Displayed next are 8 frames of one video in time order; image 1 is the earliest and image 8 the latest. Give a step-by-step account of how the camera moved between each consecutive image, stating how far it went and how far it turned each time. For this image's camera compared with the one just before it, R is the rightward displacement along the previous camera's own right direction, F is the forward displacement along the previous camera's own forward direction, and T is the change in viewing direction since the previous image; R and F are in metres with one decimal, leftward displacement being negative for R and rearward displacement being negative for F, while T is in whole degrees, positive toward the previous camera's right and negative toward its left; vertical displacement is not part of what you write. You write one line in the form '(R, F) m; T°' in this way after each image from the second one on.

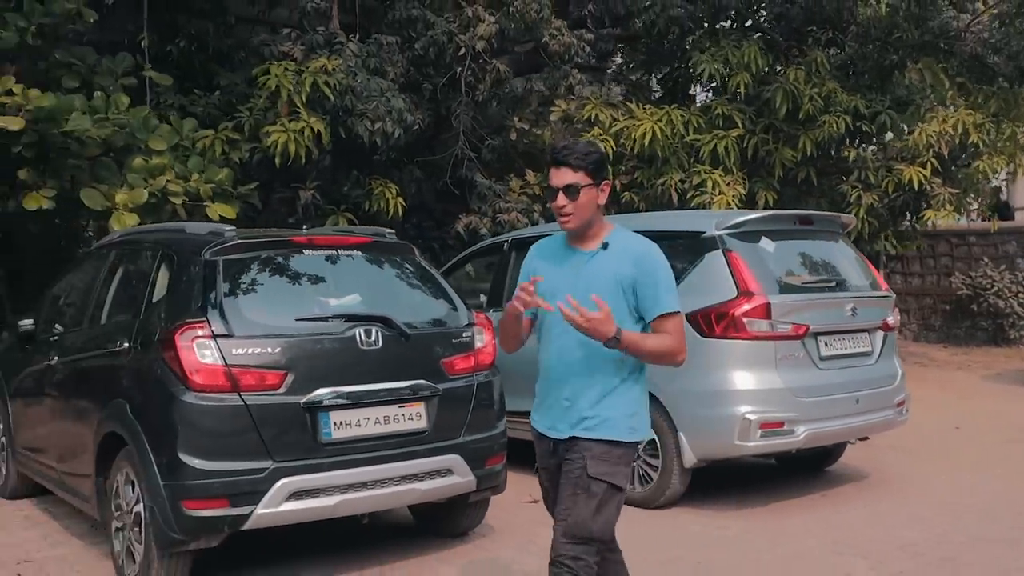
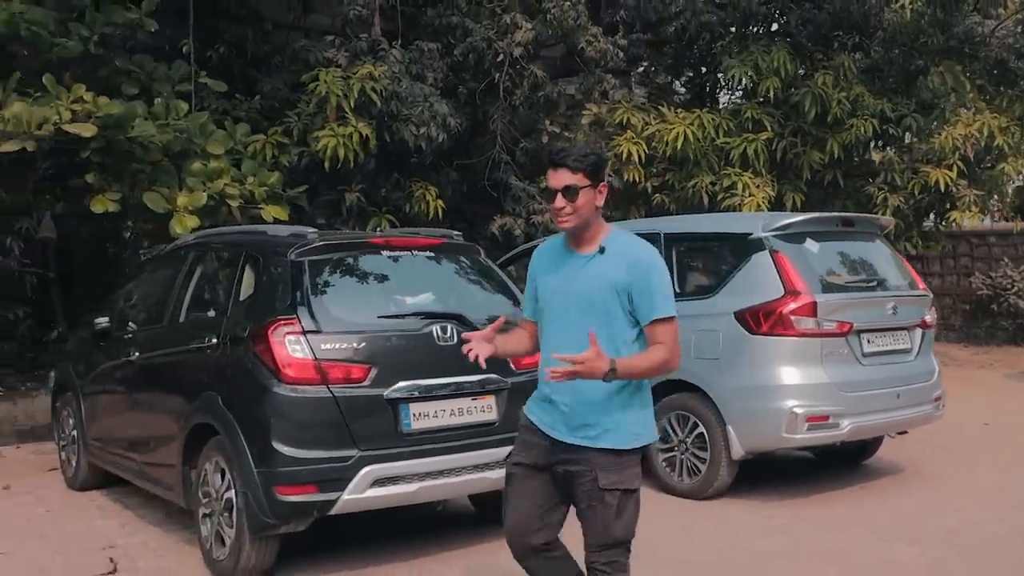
(-0.3, -0.3) m; -1°
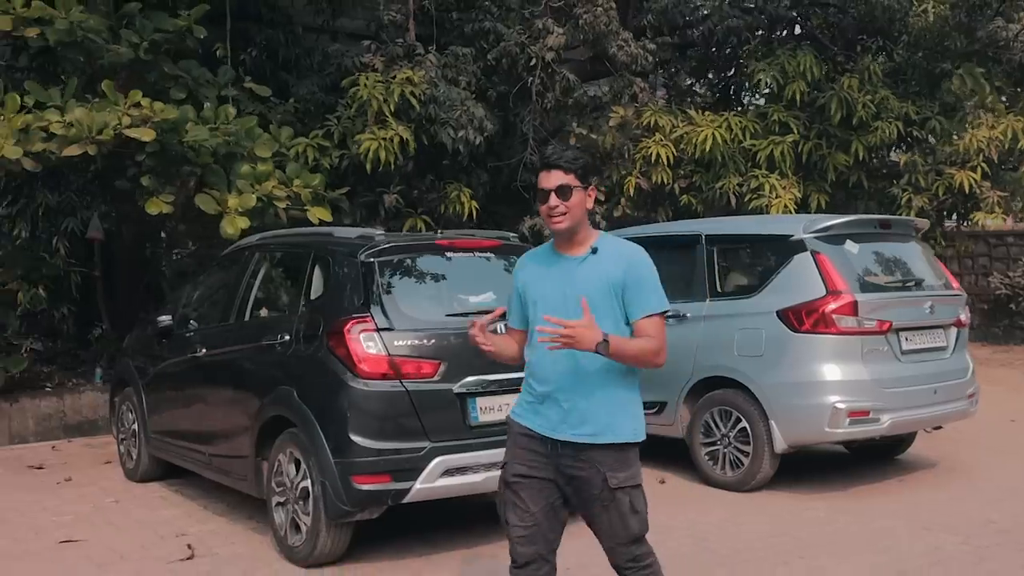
(-0.3, -0.2) m; 0°
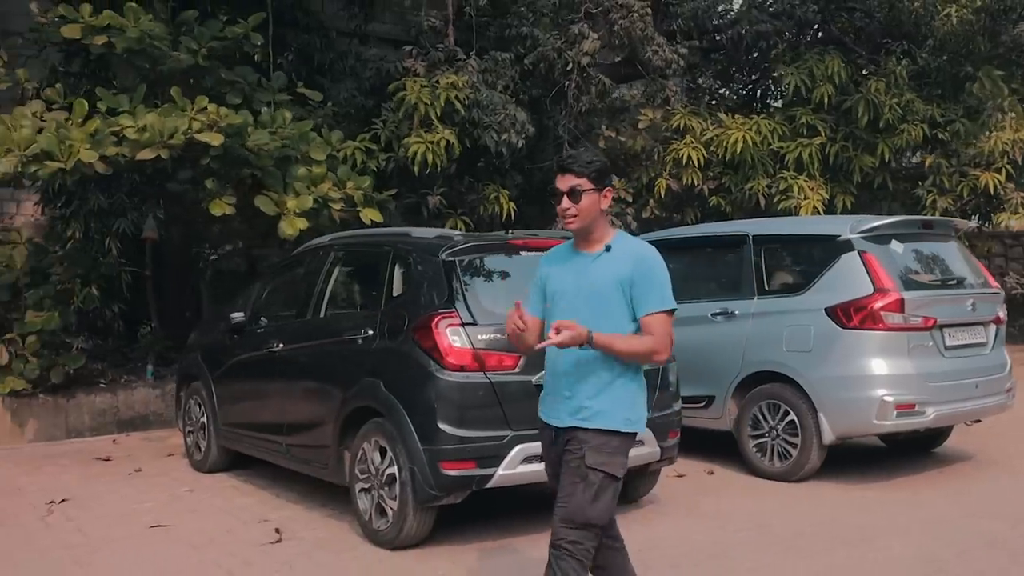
(-0.4, -0.3) m; 0°
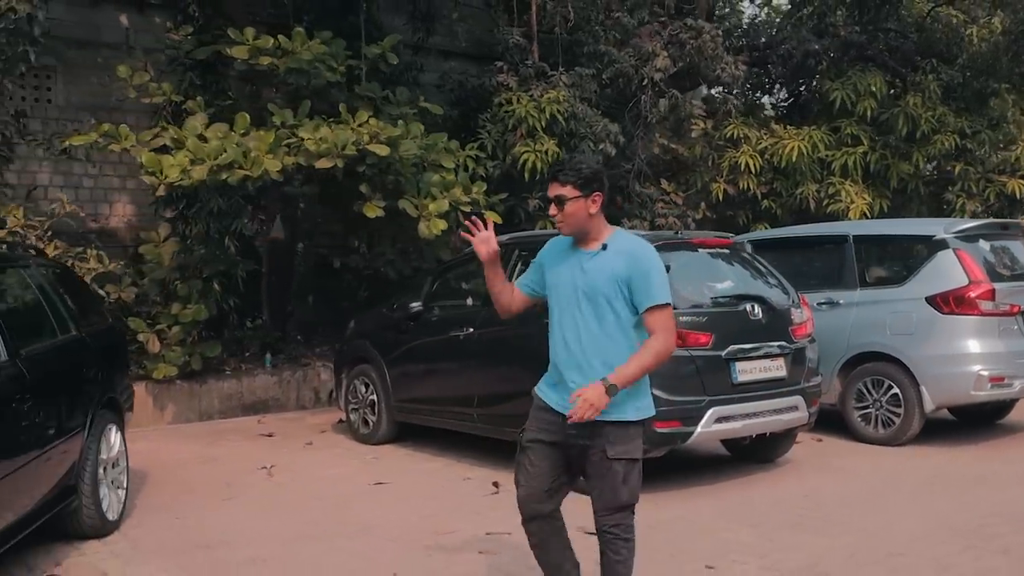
(-1.3, -1.0) m; +2°
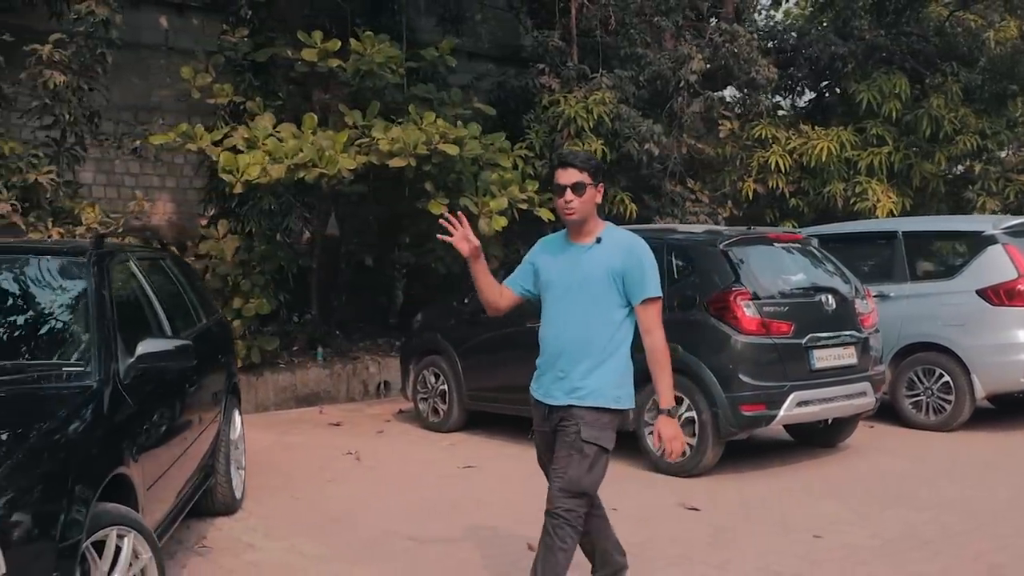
(-0.7, -0.3) m; +1°
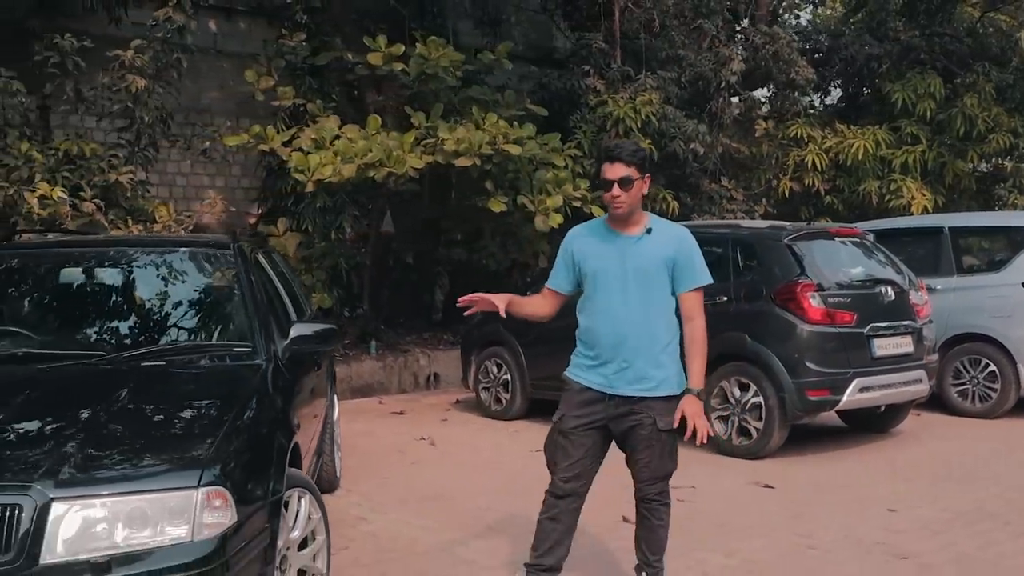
(-0.4, -0.3) m; 0°
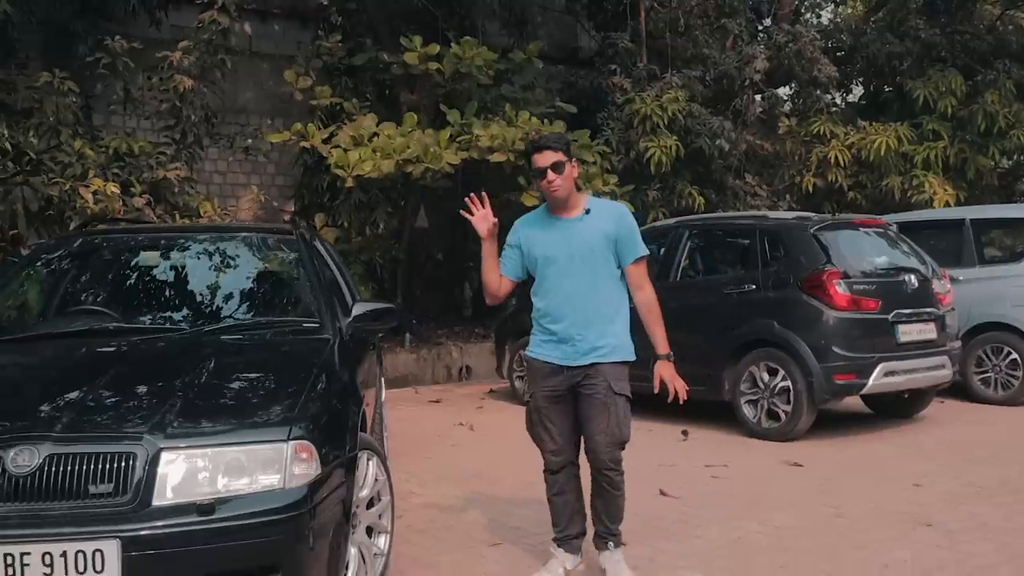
(-0.1, -0.3) m; -1°
